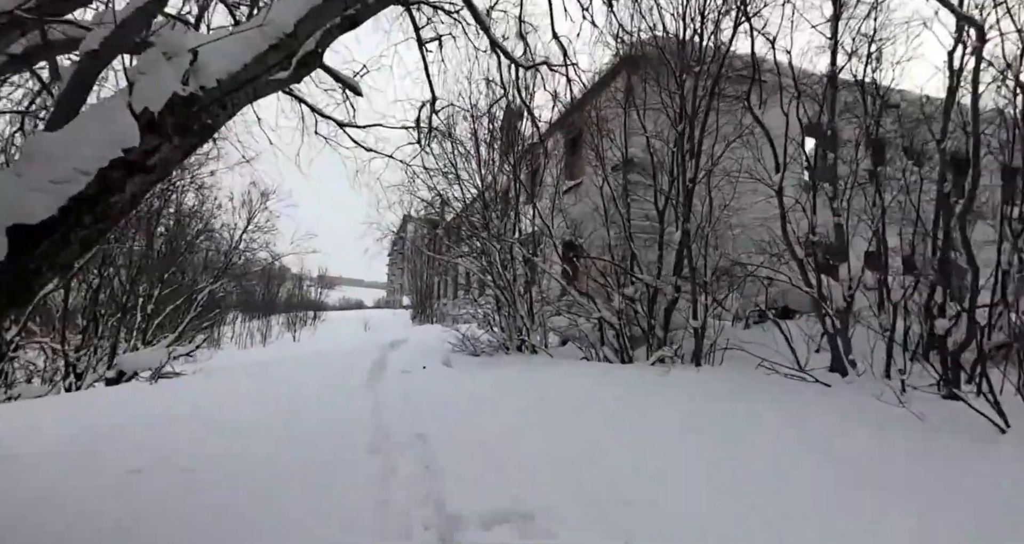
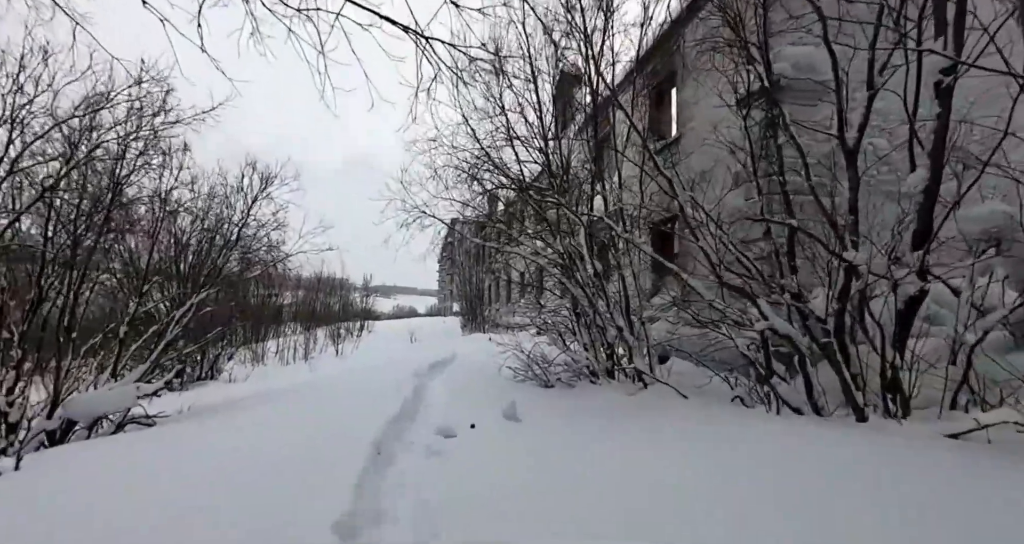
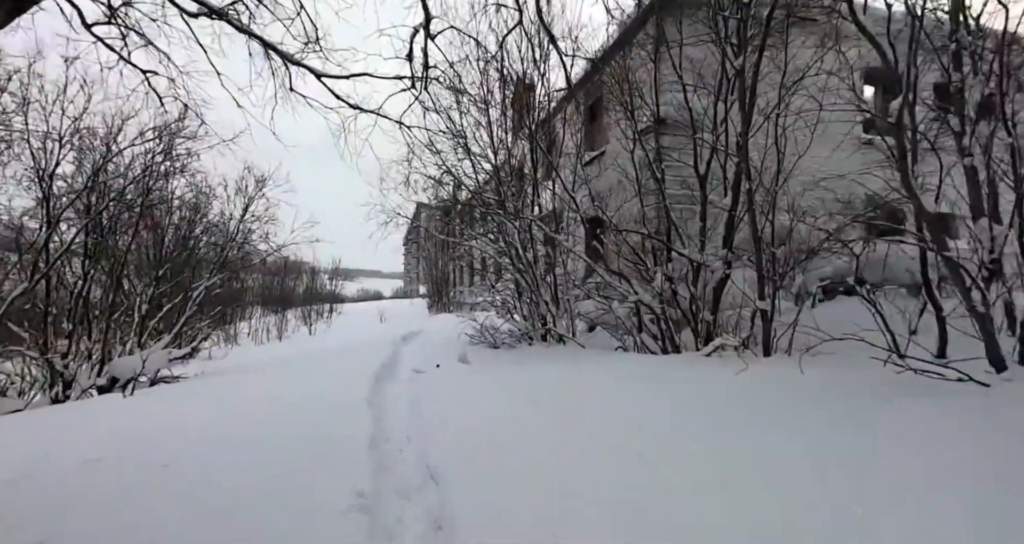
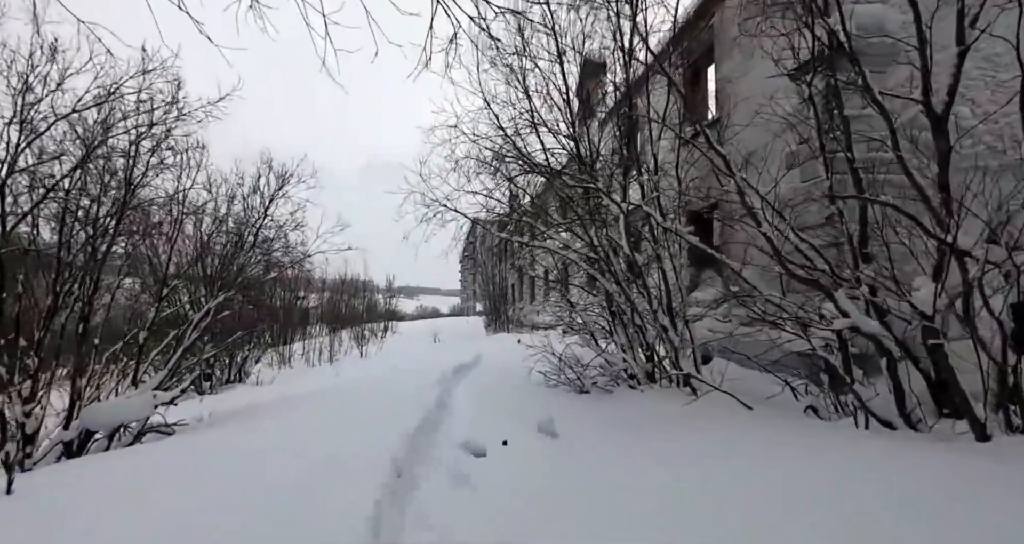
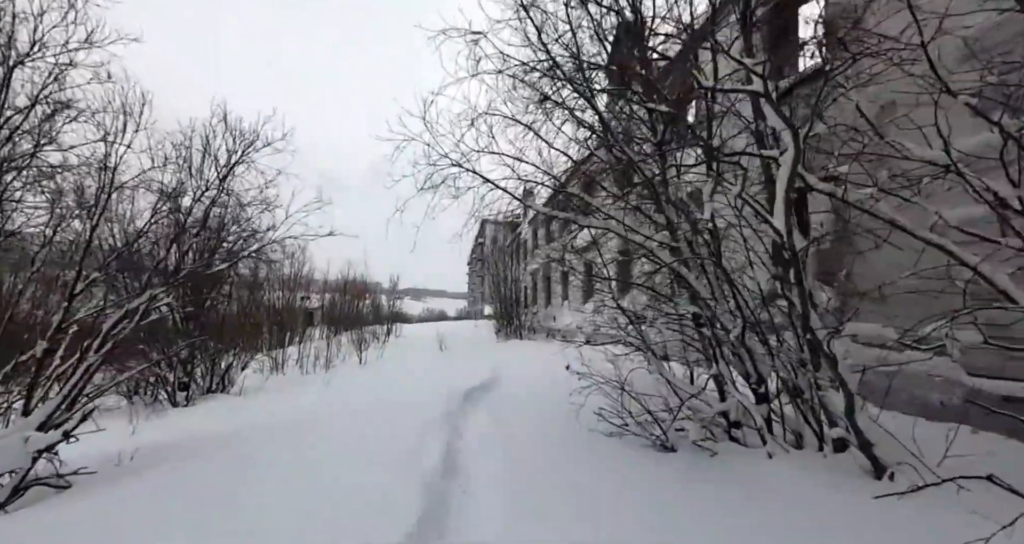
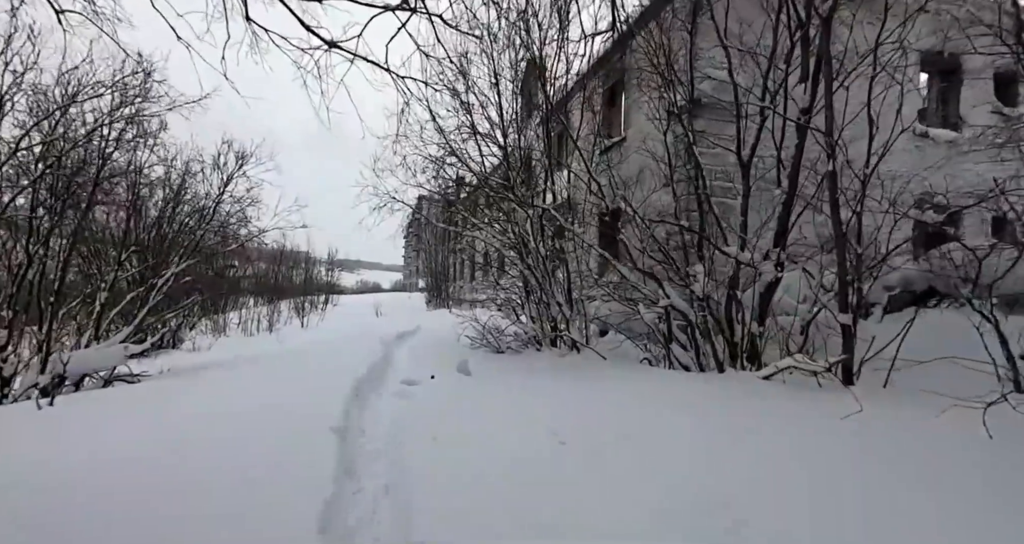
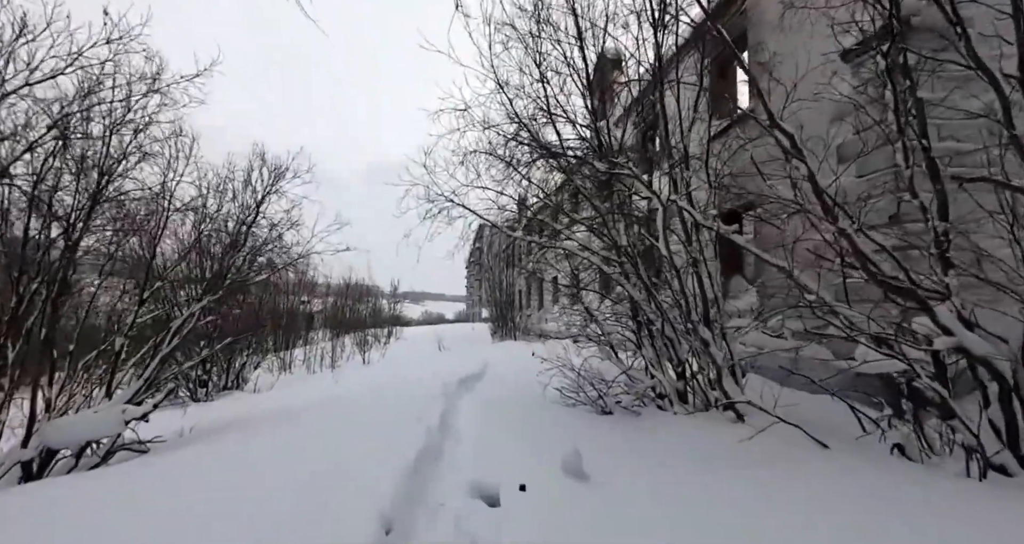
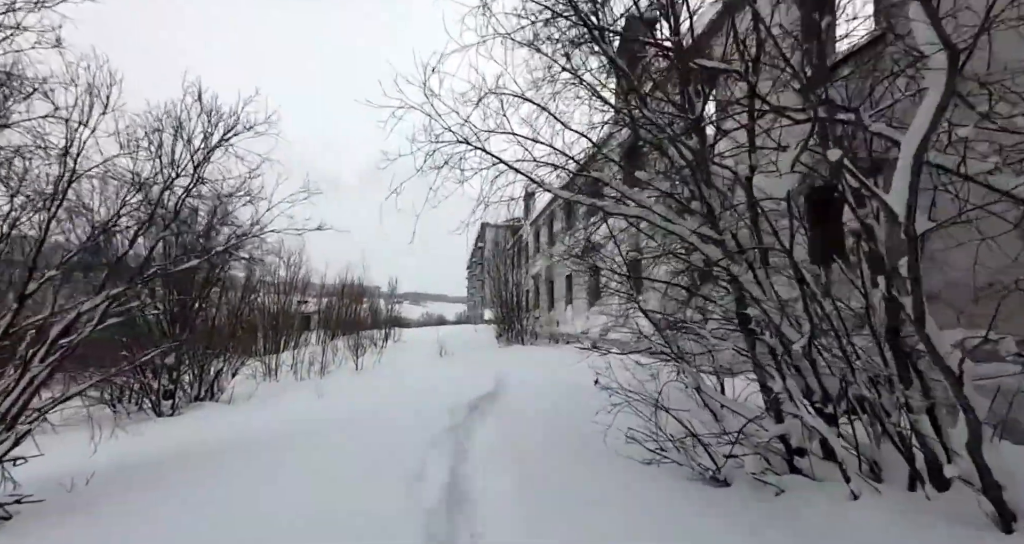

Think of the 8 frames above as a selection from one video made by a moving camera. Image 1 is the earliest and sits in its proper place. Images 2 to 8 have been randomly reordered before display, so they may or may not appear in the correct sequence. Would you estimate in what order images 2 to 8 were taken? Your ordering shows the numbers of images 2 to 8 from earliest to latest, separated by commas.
3, 6, 2, 4, 7, 5, 8
